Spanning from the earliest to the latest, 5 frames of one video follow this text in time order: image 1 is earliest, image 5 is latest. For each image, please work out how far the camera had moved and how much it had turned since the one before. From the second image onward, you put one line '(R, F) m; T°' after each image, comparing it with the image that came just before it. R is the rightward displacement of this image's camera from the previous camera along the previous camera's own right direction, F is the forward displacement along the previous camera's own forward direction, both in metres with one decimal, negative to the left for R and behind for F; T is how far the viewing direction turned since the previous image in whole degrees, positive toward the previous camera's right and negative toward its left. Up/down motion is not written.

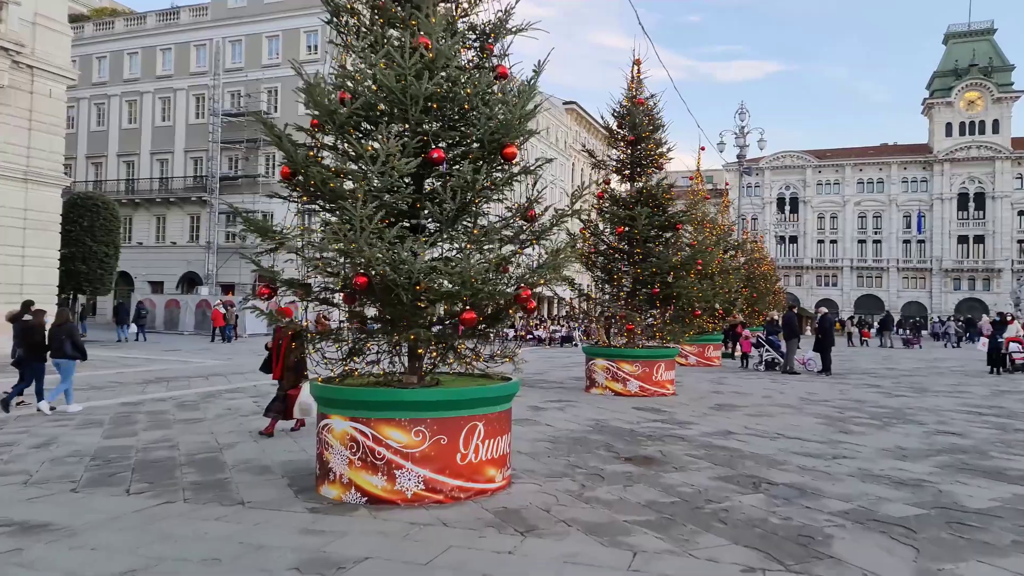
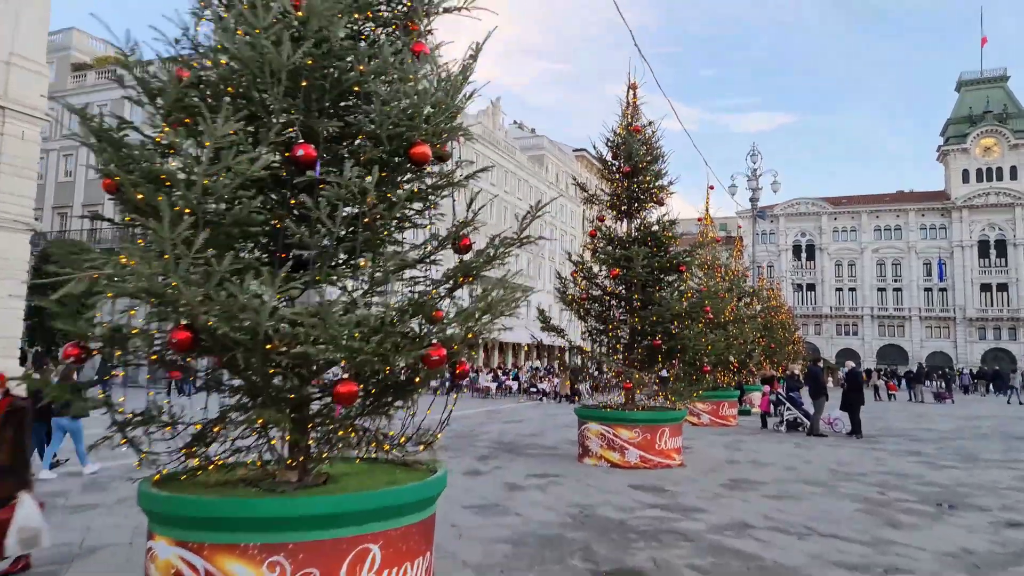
(+0.5, +1.5) m; -1°
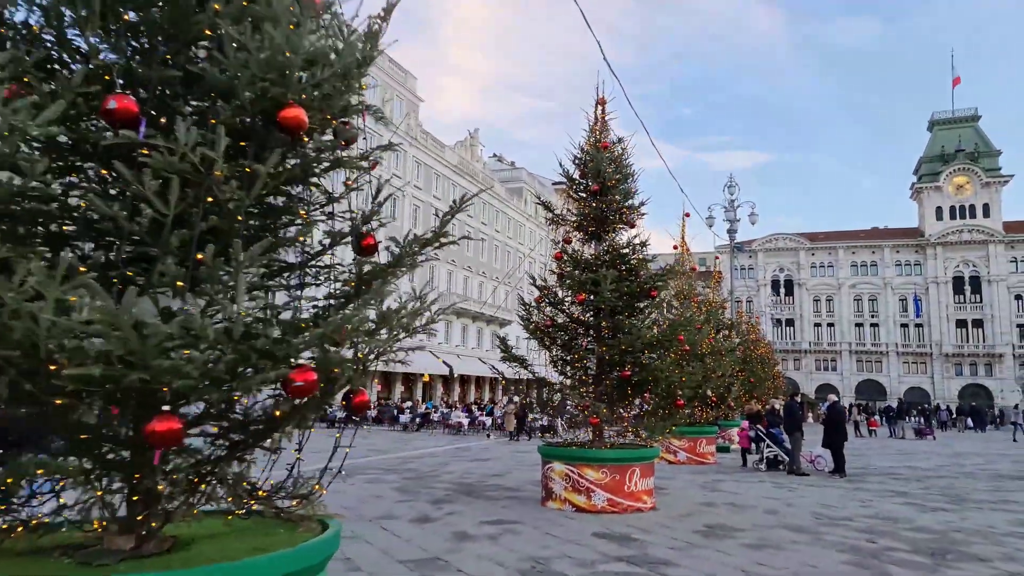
(+0.3, +0.8) m; +2°
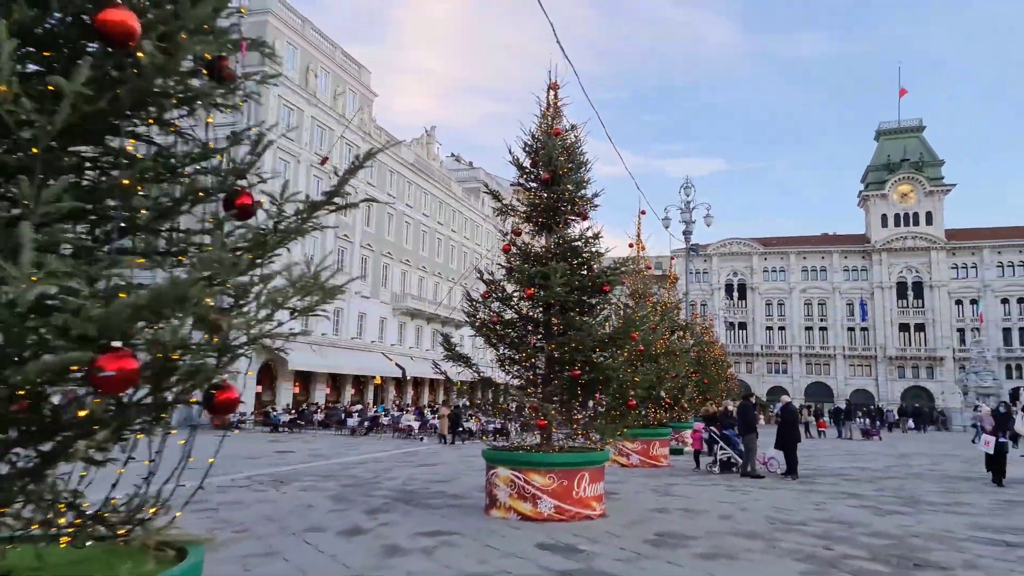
(+0.2, +0.6) m; +3°
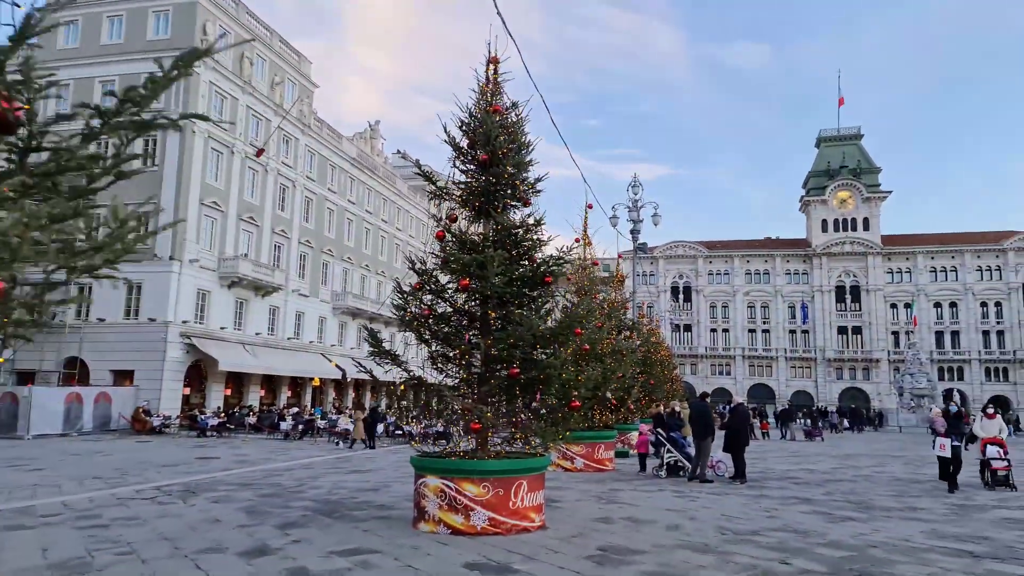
(+0.2, +0.8) m; +4°
